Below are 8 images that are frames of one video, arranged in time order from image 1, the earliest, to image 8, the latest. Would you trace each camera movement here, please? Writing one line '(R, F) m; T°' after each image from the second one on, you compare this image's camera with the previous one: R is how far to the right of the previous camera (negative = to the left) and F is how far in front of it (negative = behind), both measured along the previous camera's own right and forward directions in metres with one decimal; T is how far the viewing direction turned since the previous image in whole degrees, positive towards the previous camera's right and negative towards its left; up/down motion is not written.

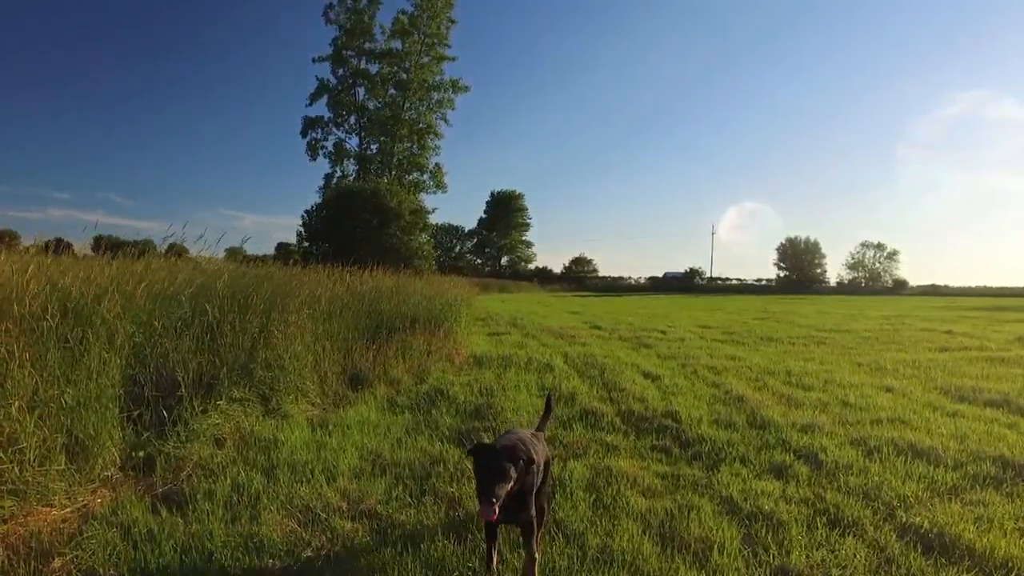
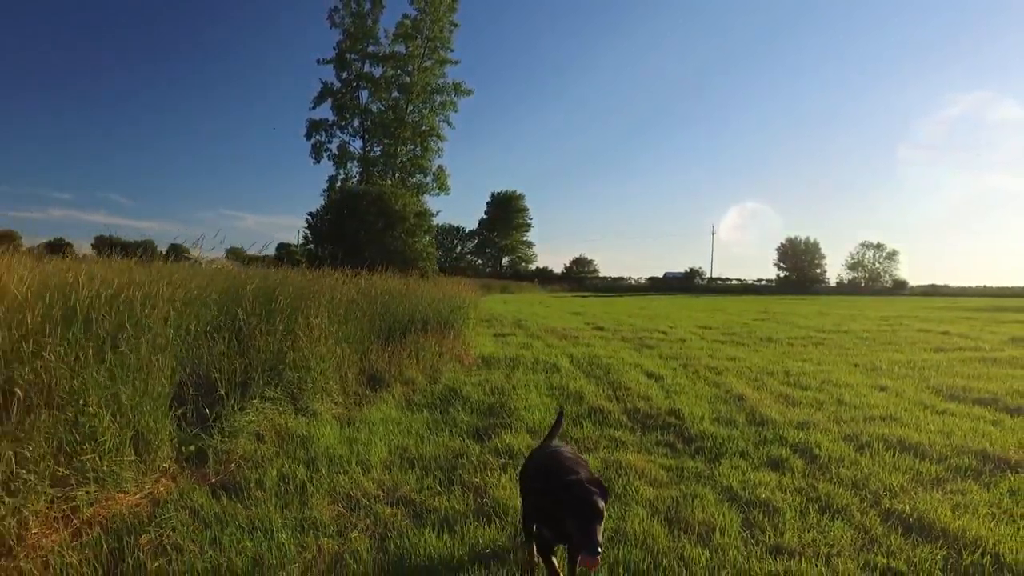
(-0.1, -0.4) m; 0°
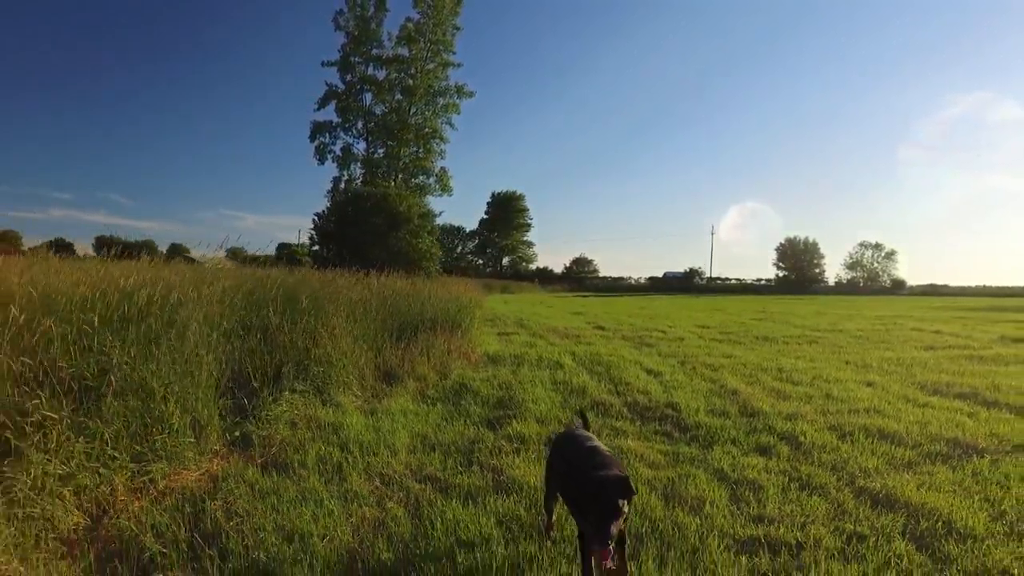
(-0.1, -0.5) m; 0°
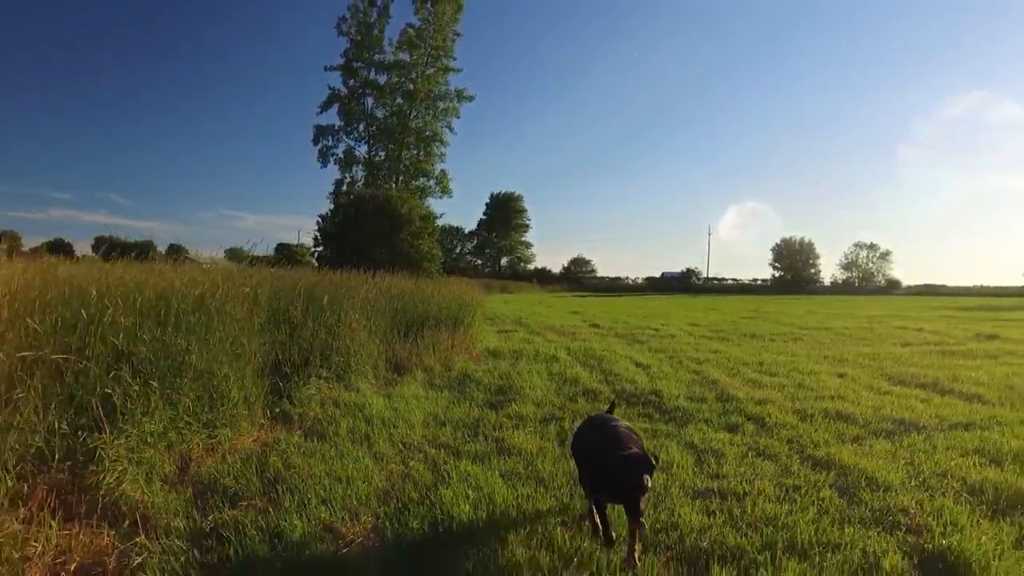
(0.0, -0.8) m; 0°
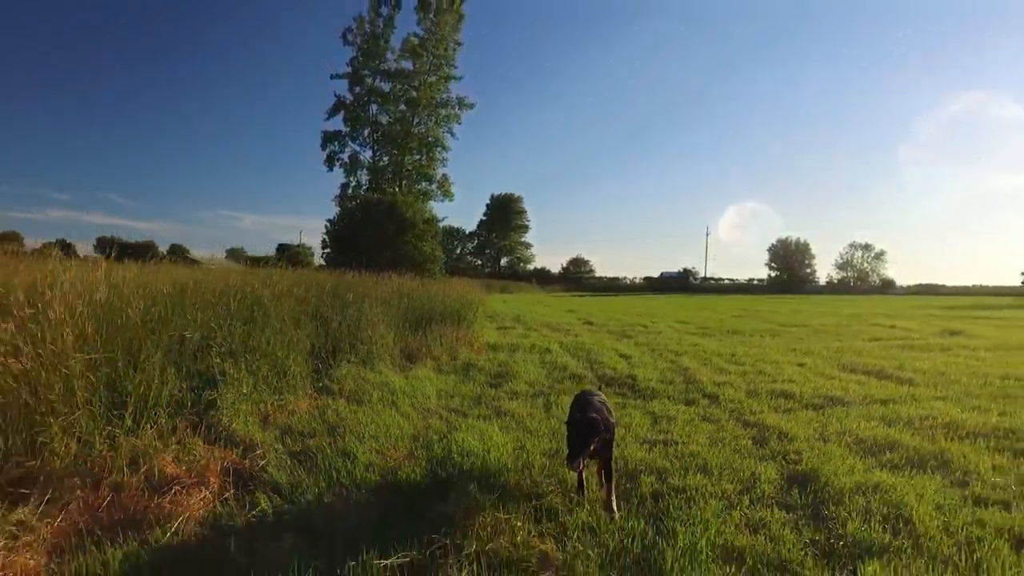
(+0.1, -1.4) m; 0°
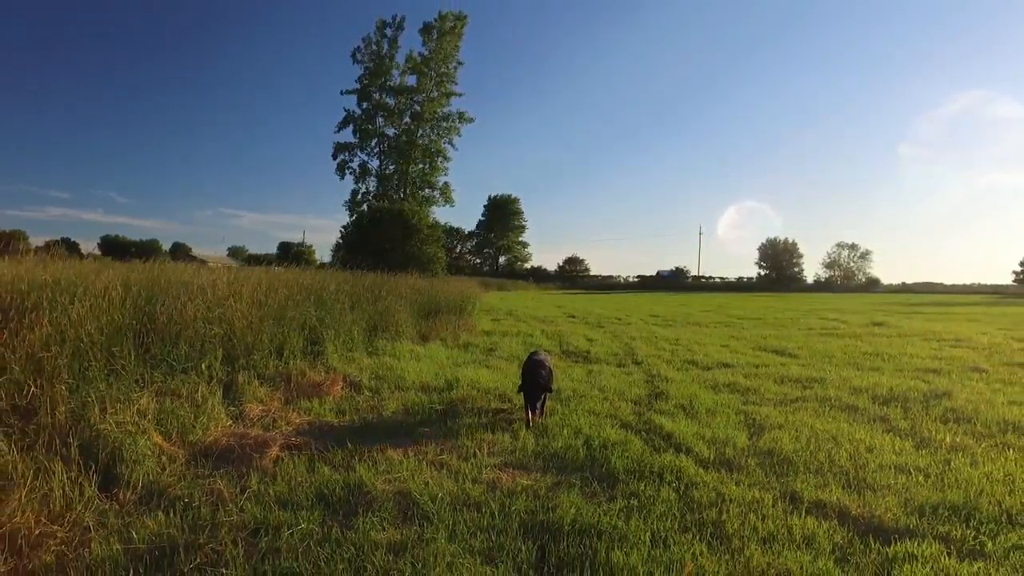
(+0.3, -3.5) m; 0°
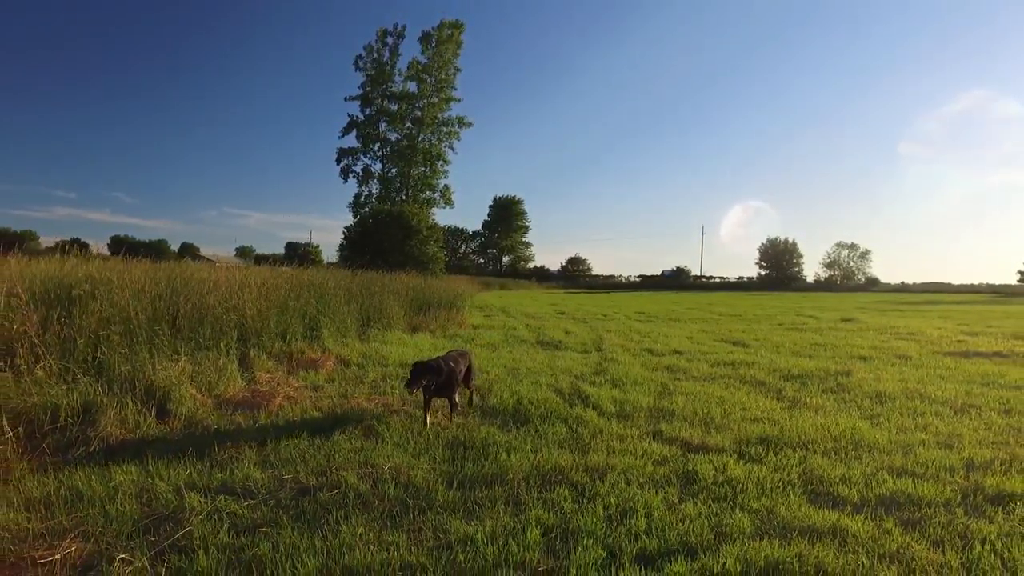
(+0.7, -1.5) m; -1°
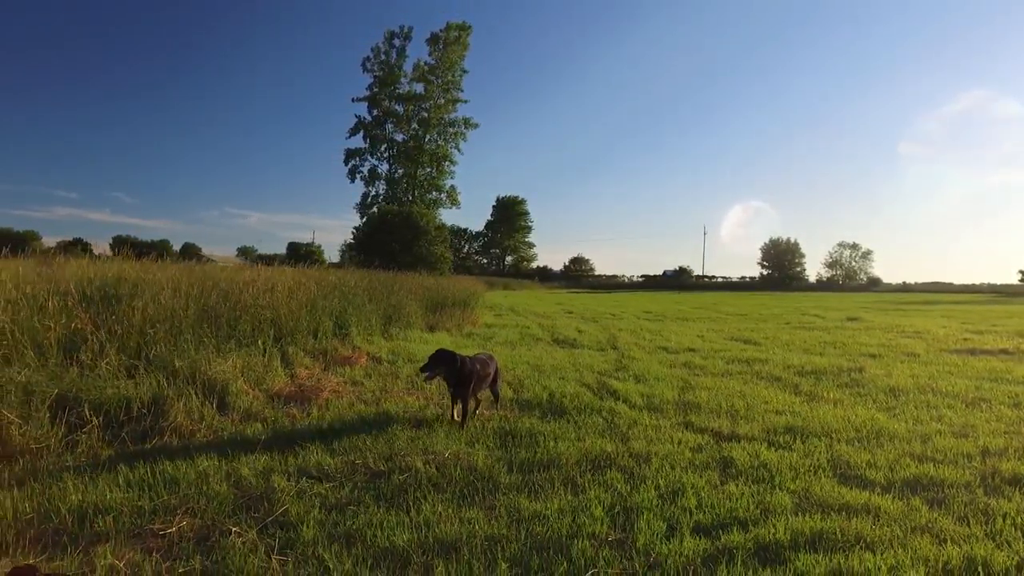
(-0.4, -0.3) m; 0°
